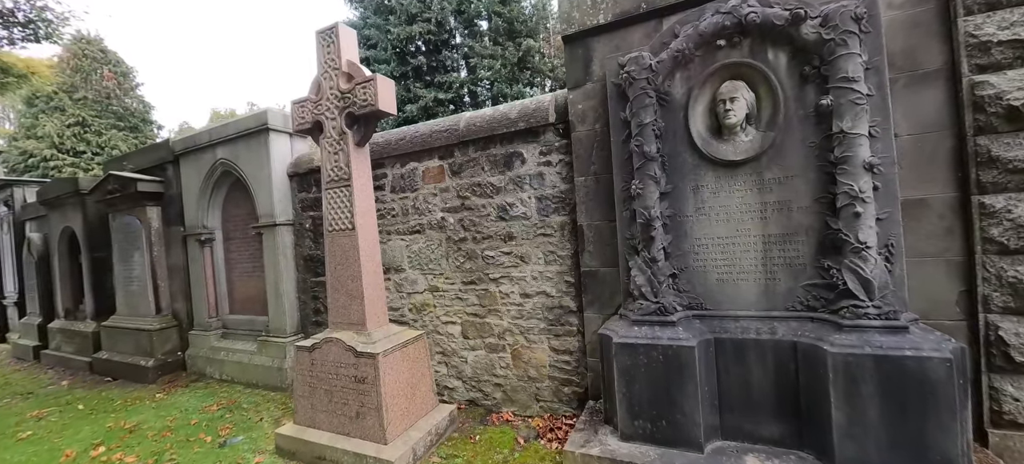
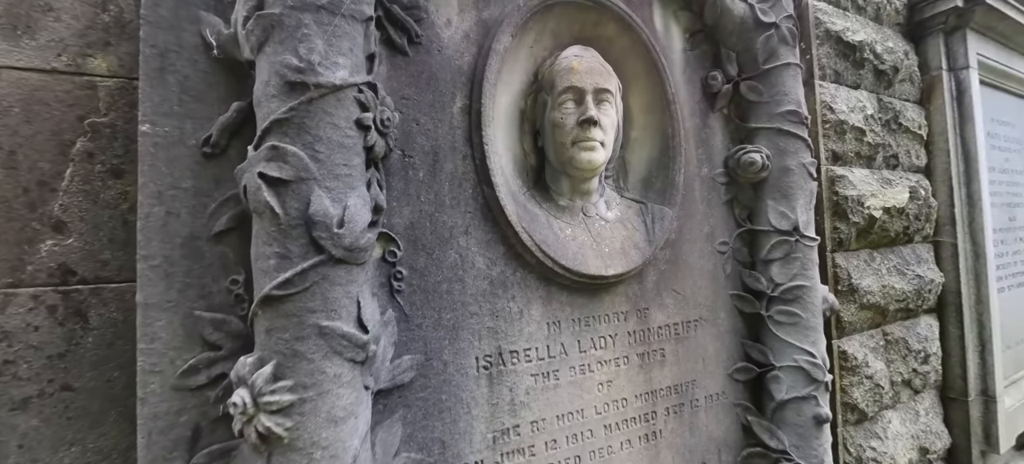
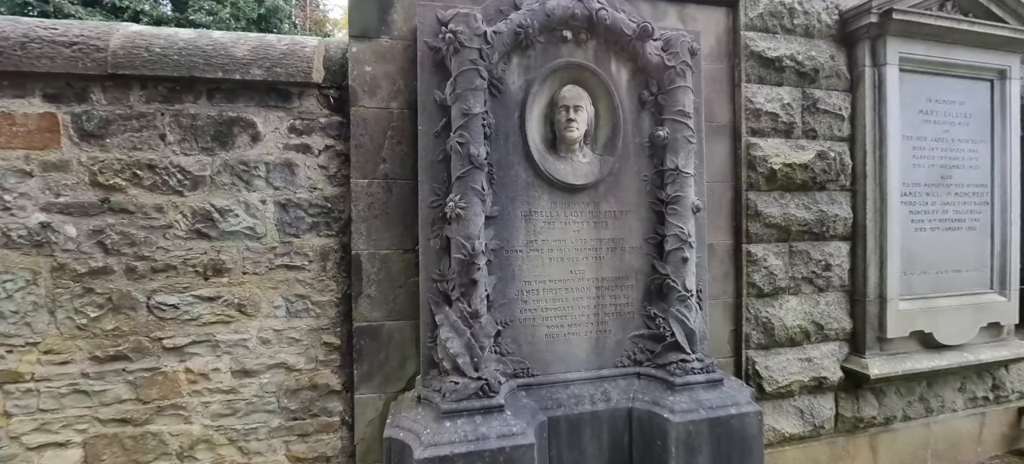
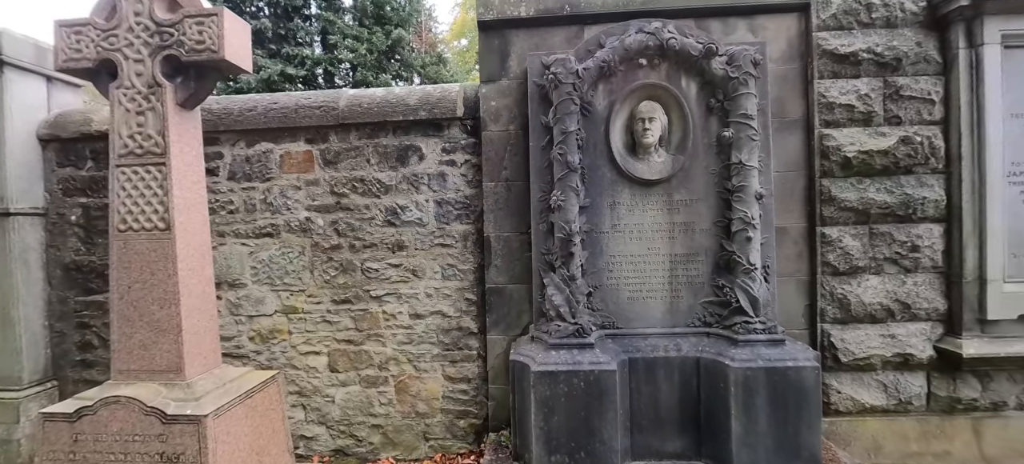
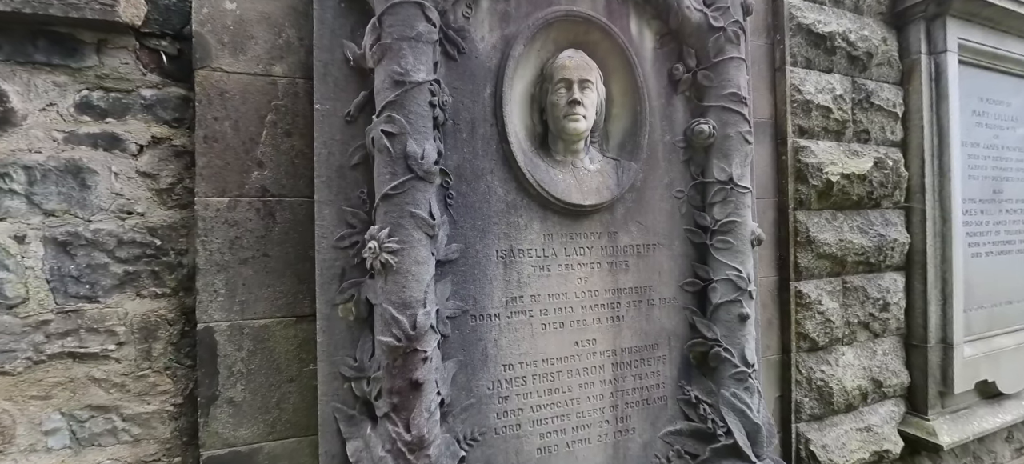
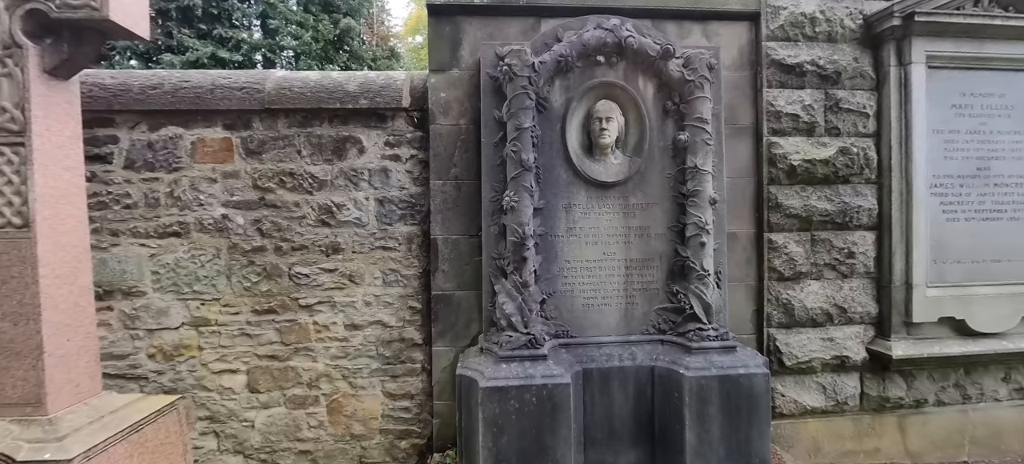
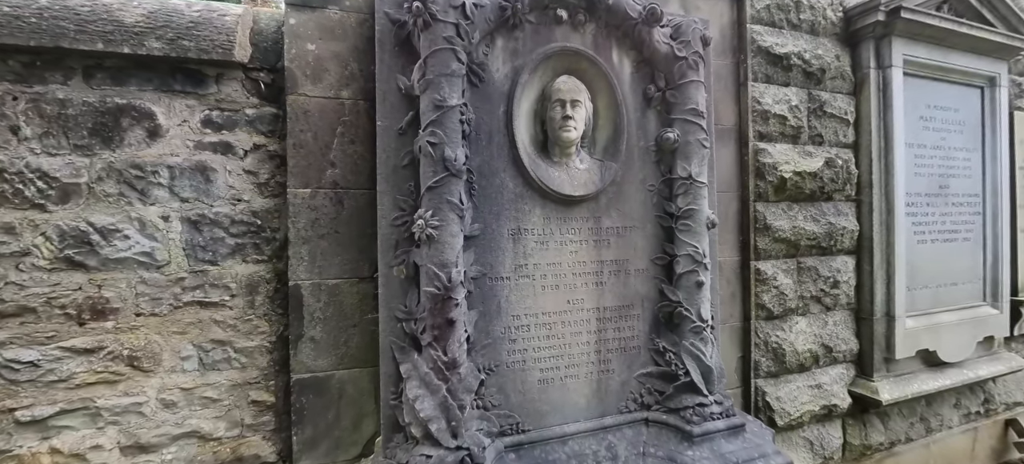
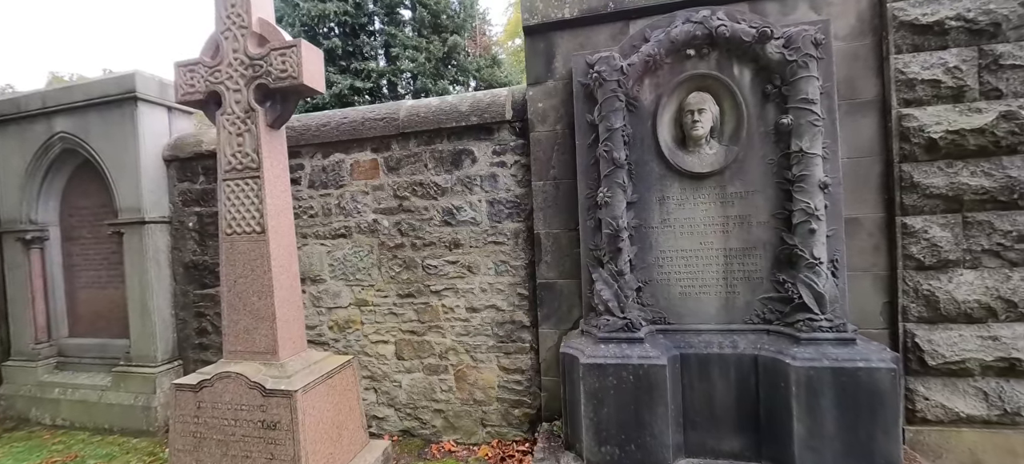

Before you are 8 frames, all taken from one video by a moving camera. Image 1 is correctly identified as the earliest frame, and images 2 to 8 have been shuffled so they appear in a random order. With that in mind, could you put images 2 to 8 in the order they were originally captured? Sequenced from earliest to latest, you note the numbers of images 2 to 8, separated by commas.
8, 4, 6, 3, 7, 5, 2
